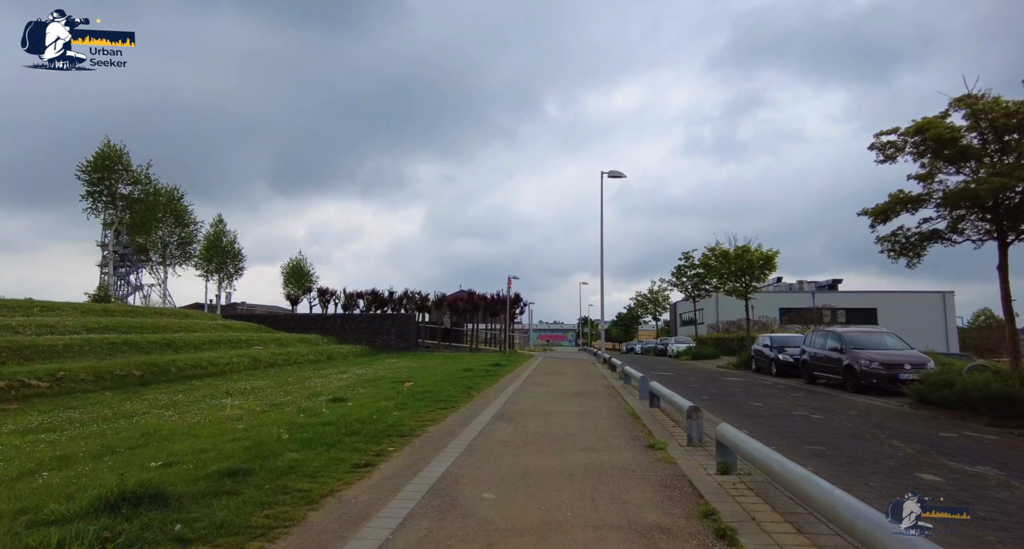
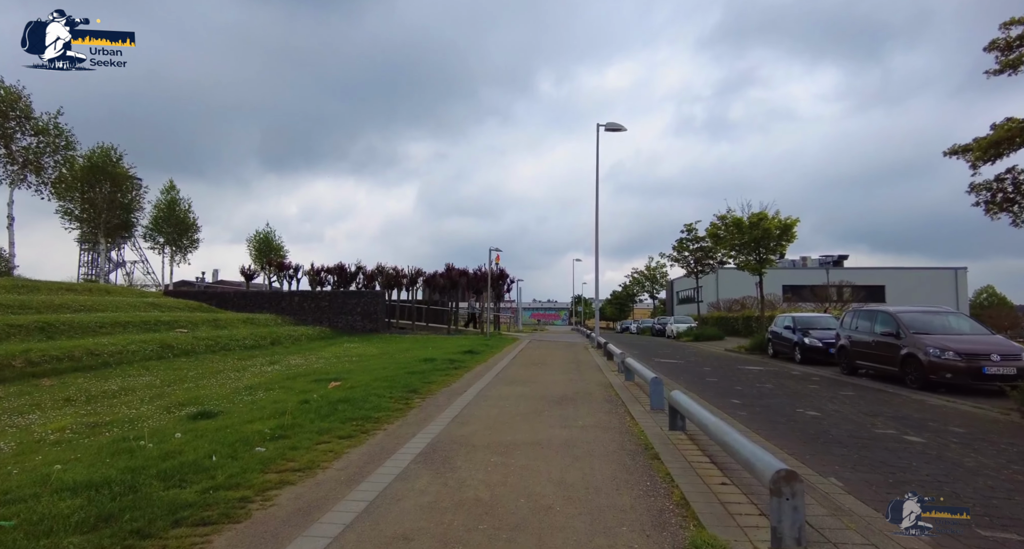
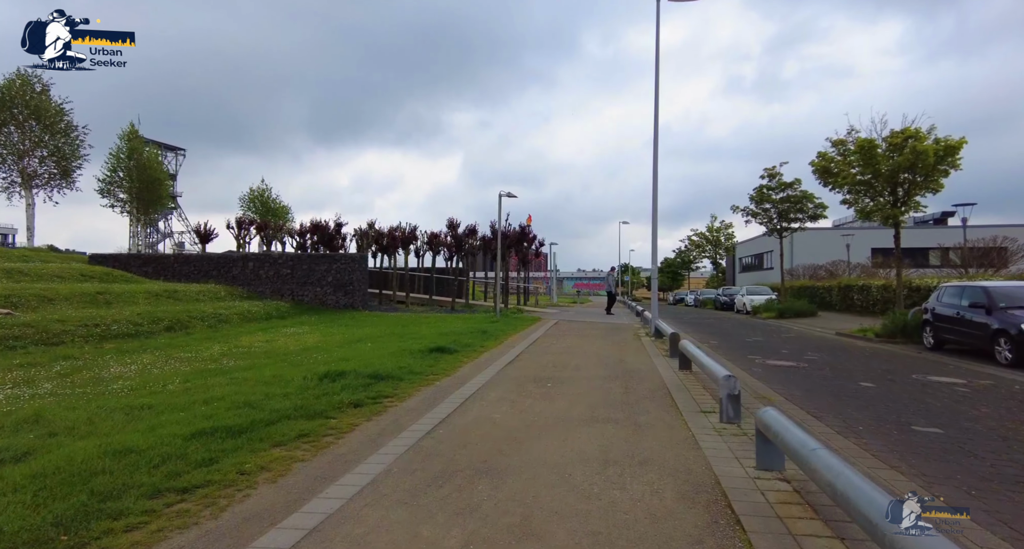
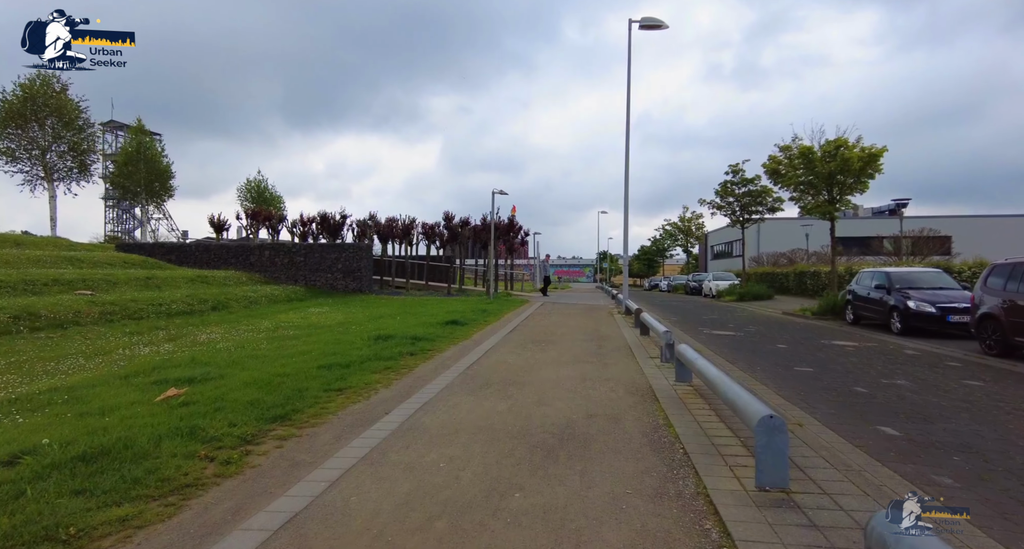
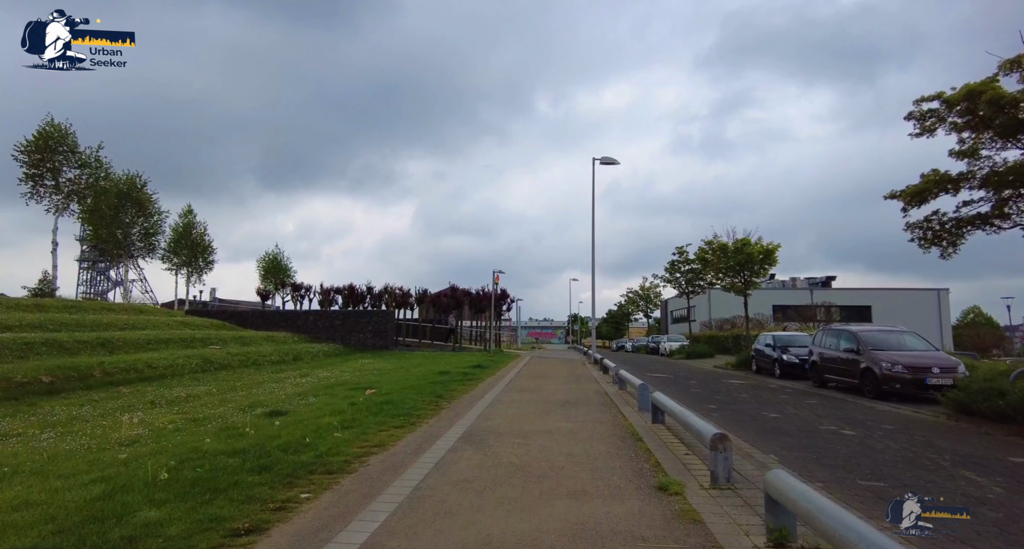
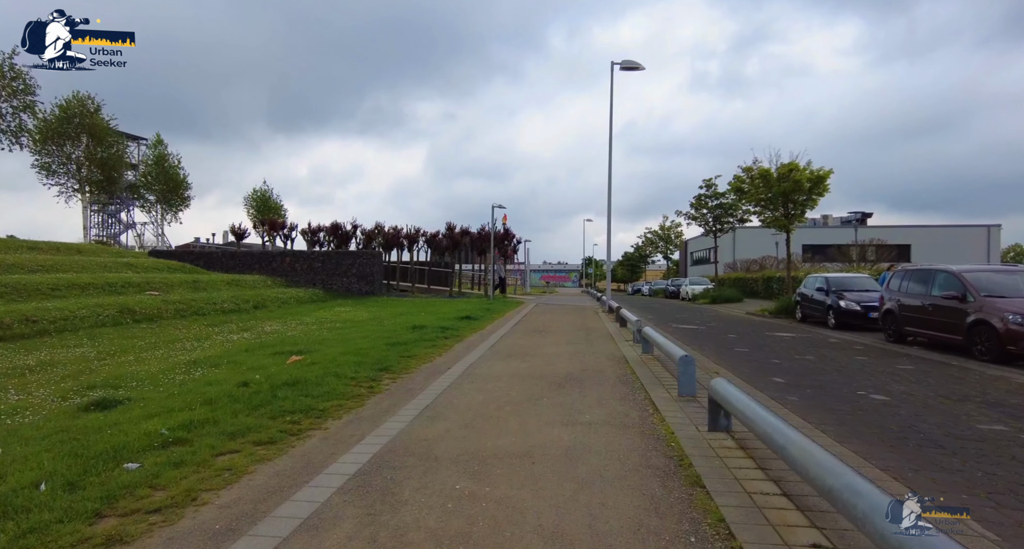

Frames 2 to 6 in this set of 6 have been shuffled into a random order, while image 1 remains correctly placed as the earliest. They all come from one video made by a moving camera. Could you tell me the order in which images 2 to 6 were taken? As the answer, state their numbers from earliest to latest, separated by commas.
5, 2, 6, 4, 3
